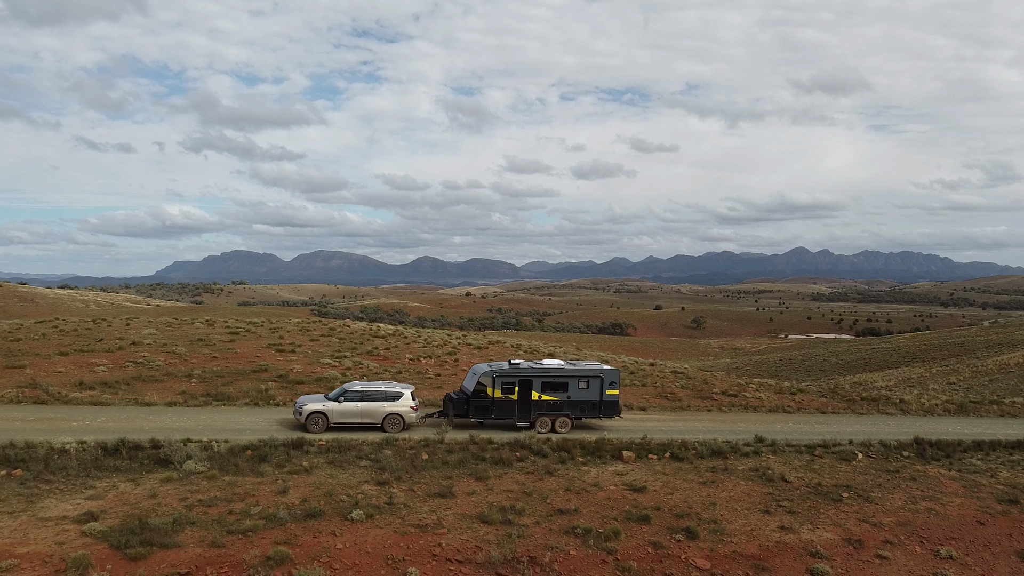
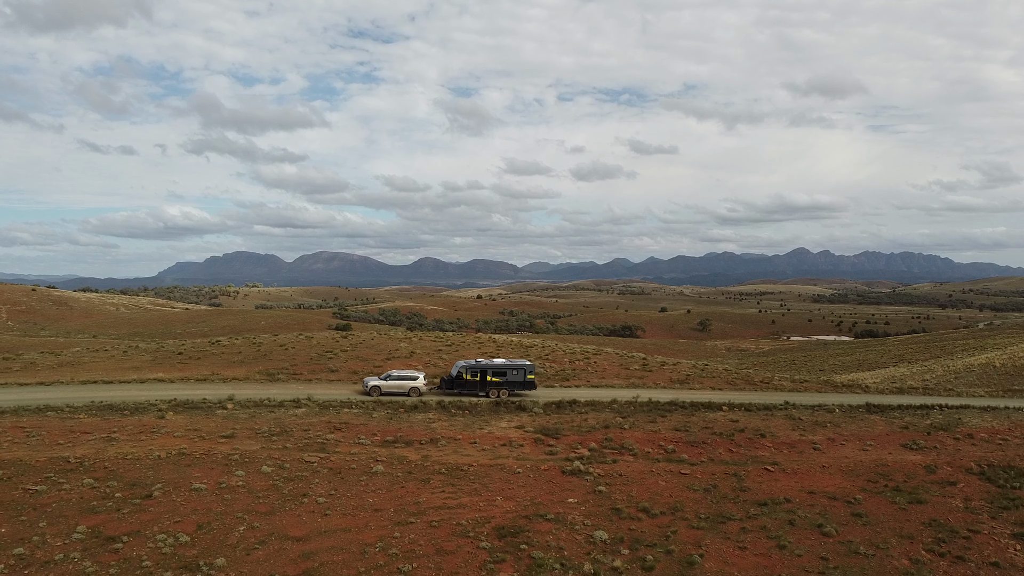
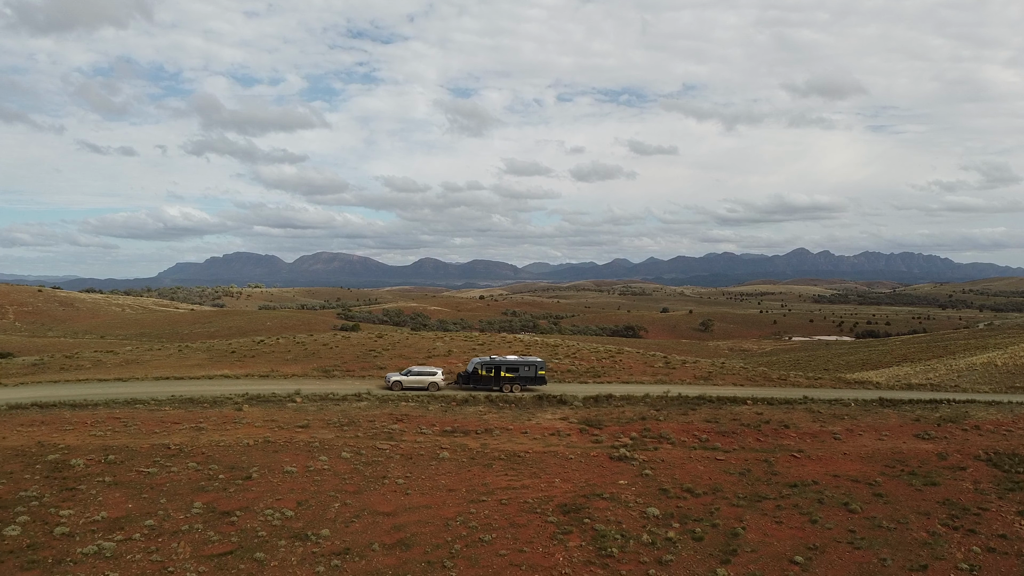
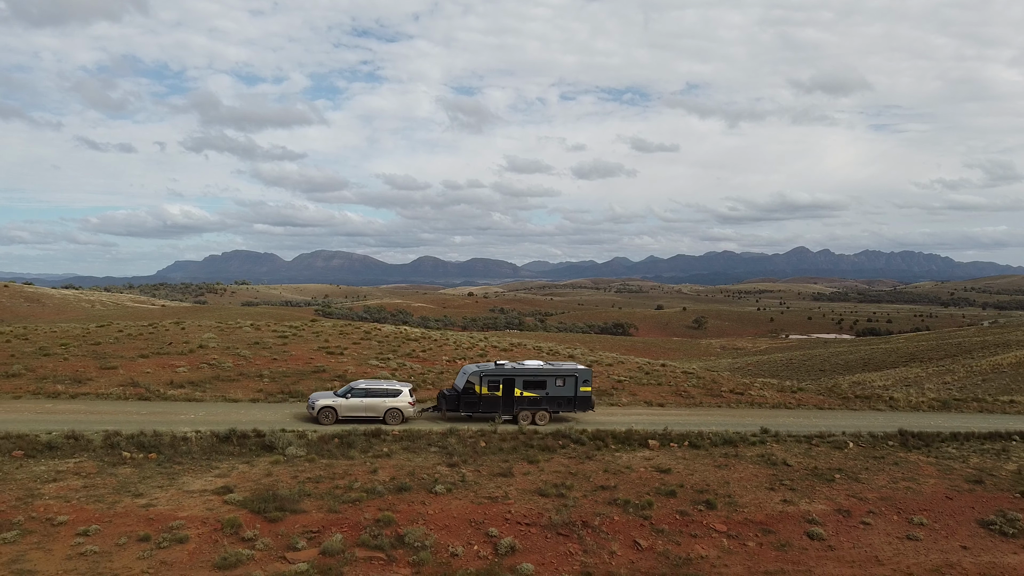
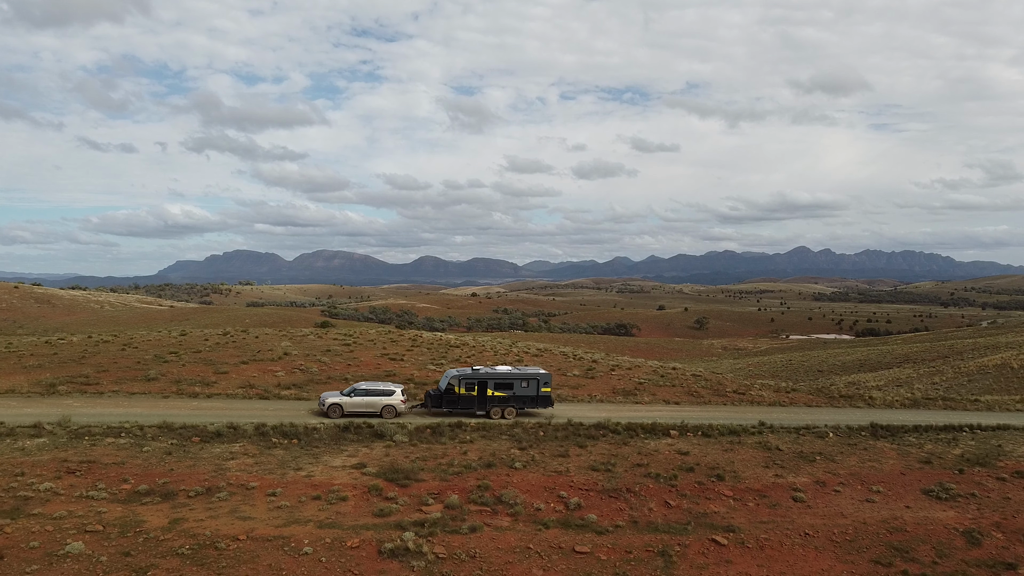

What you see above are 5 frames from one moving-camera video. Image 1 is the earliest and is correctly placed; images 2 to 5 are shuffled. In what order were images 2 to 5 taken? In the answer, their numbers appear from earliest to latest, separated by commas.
4, 5, 2, 3
